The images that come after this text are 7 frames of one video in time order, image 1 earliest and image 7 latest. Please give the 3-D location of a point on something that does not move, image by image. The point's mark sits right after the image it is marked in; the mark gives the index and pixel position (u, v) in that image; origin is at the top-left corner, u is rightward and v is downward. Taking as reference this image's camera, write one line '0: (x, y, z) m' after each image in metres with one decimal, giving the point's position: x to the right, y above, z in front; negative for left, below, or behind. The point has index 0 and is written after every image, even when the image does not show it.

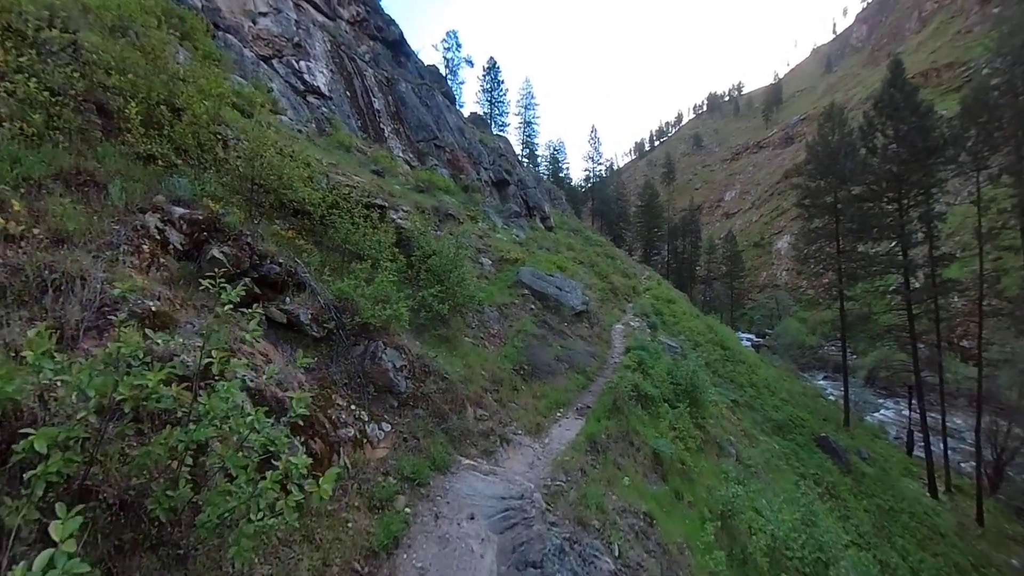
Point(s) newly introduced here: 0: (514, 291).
0: (0.0, -0.1, +14.1) m
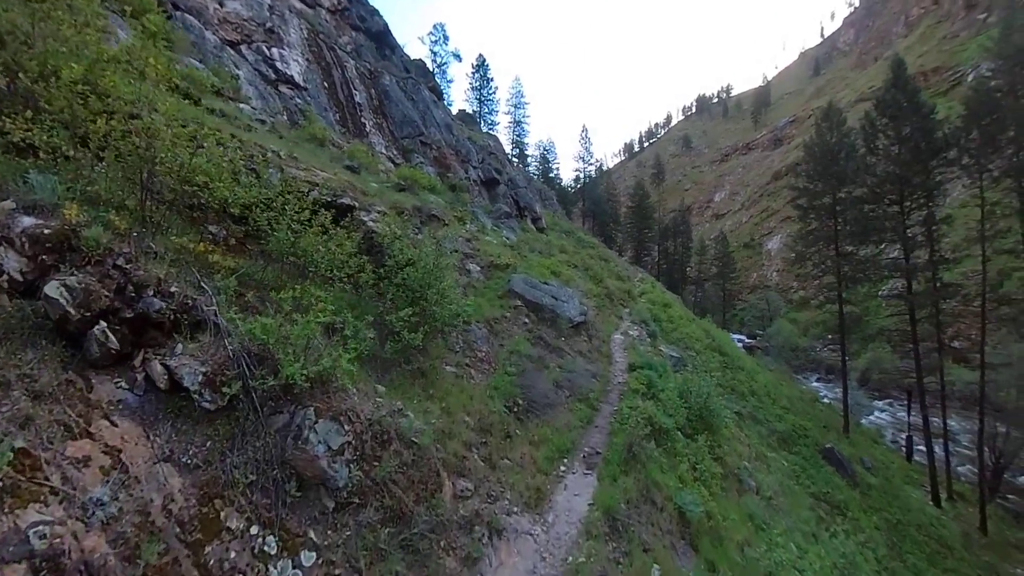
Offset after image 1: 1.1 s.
0: (-0.2, -0.3, +12.6) m
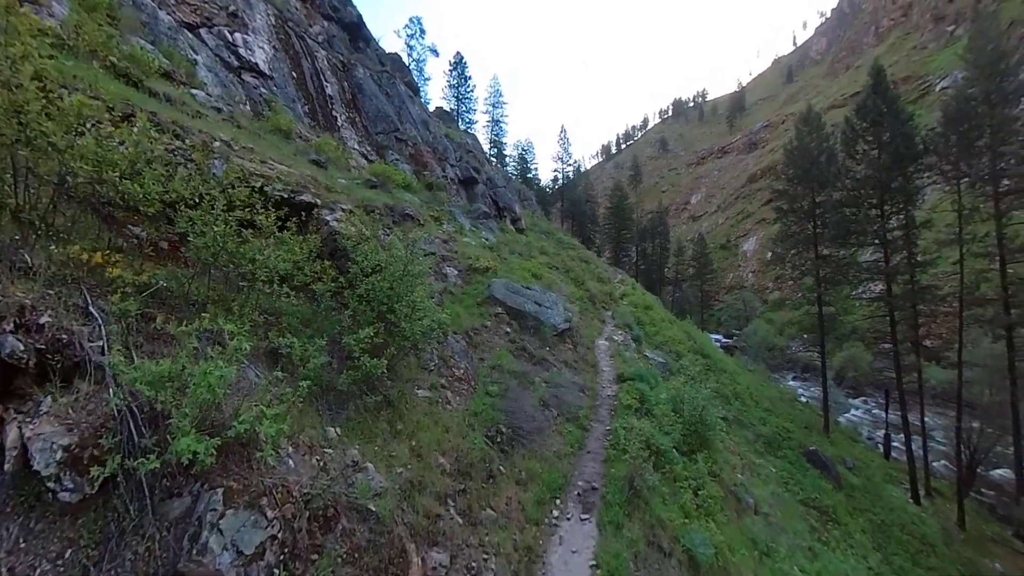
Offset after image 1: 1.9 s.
0: (-0.6, -0.5, +11.7) m
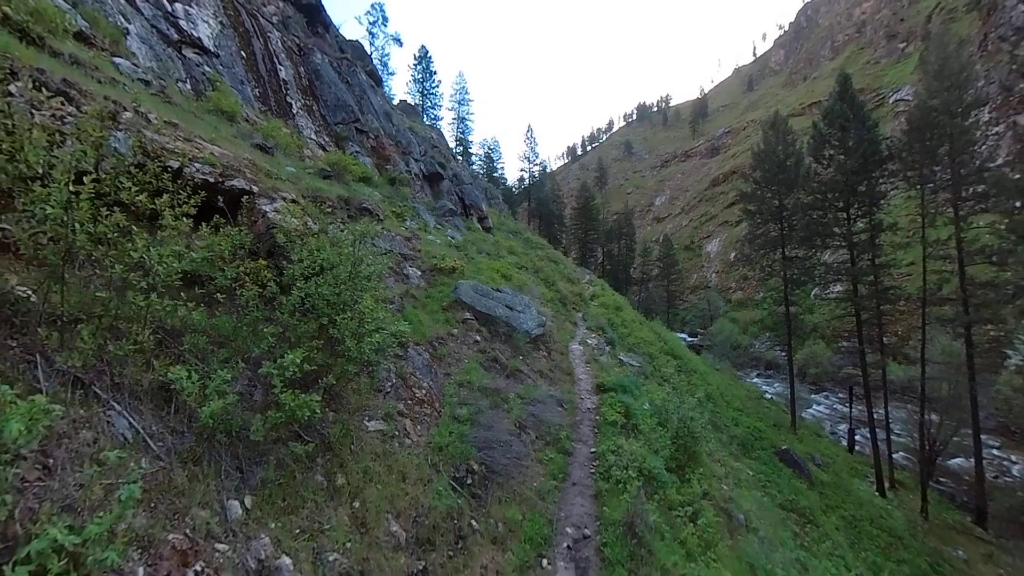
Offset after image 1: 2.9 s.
0: (-1.2, -0.5, +10.5) m
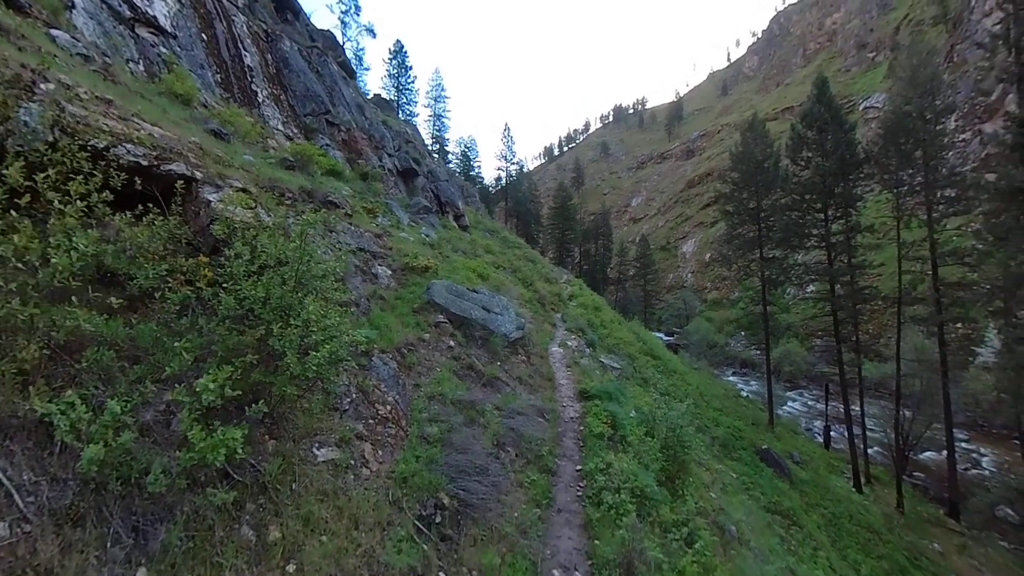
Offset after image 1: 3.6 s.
0: (-1.6, -0.5, +9.7) m
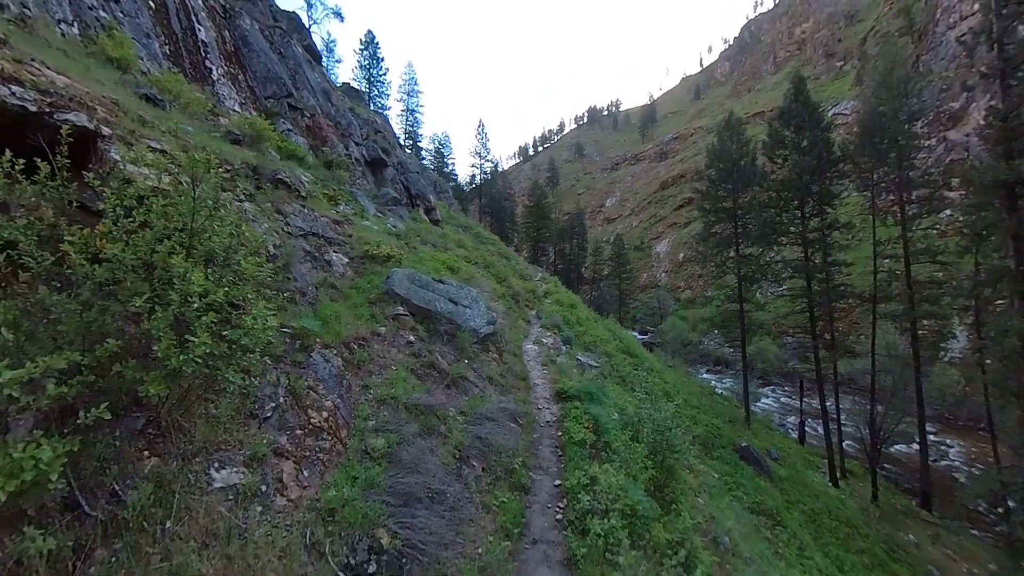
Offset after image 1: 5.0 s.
0: (-2.1, -0.3, +8.5) m
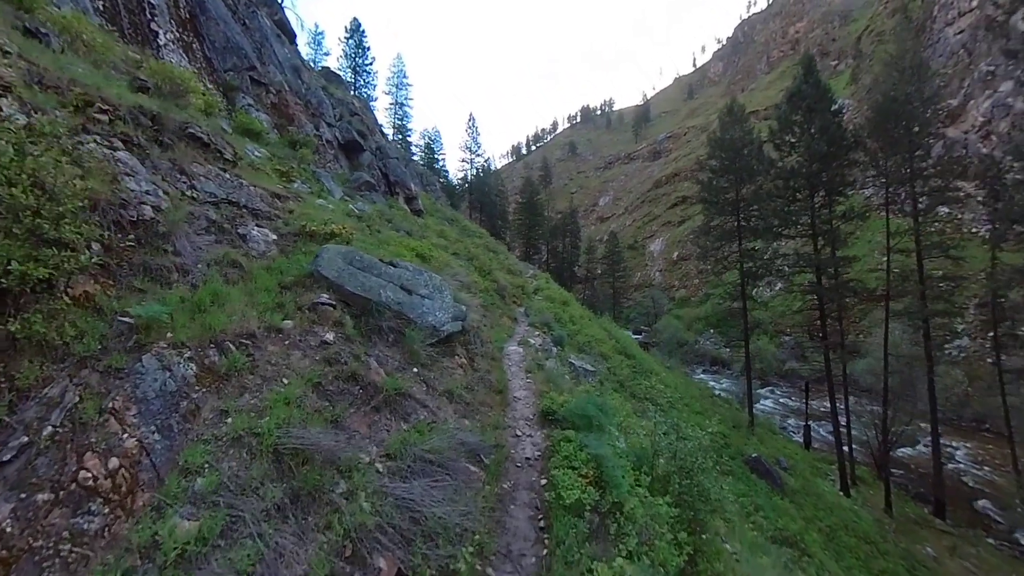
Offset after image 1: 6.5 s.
0: (-2.4, -0.1, +6.1) m
